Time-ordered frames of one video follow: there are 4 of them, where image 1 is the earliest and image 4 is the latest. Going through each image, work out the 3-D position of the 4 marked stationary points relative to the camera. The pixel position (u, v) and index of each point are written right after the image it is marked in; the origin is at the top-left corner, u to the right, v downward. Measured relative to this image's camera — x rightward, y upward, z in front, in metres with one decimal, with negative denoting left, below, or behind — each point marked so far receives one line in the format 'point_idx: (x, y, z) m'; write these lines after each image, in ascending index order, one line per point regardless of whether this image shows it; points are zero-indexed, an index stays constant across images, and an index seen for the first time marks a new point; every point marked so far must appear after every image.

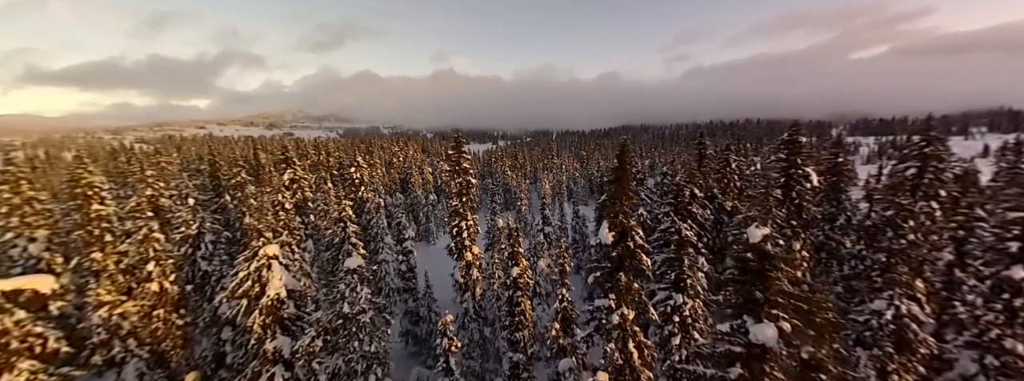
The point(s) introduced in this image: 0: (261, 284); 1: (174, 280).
0: (-11.6, -4.4, +14.1) m
1: (-21.3, -5.6, +19.4) m
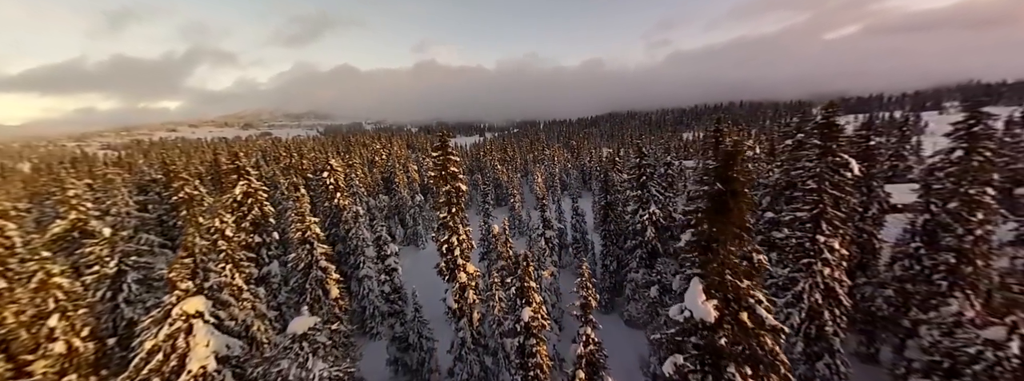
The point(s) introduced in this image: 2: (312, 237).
0: (-11.1, -5.5, +10.3) m
1: (-21.0, -7.0, +15.2) m
2: (-13.0, -3.0, +19.9) m
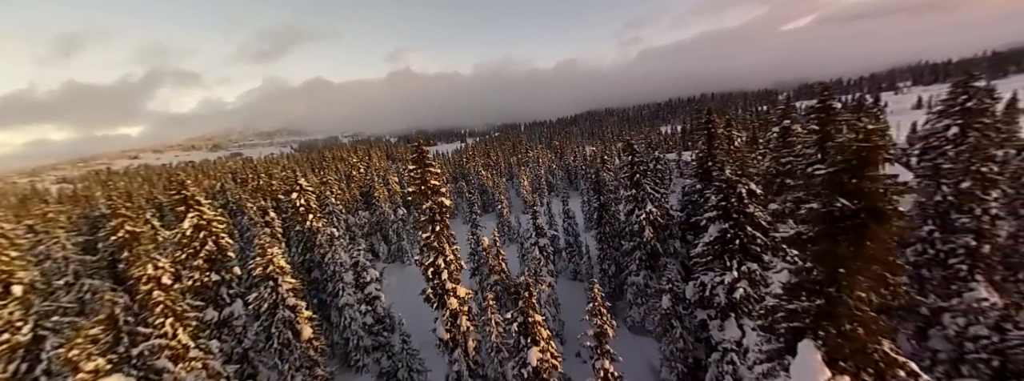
0: (-10.9, -6.8, +7.9) m
1: (-20.8, -9.1, +12.3) m
2: (-13.3, -4.5, +17.4) m
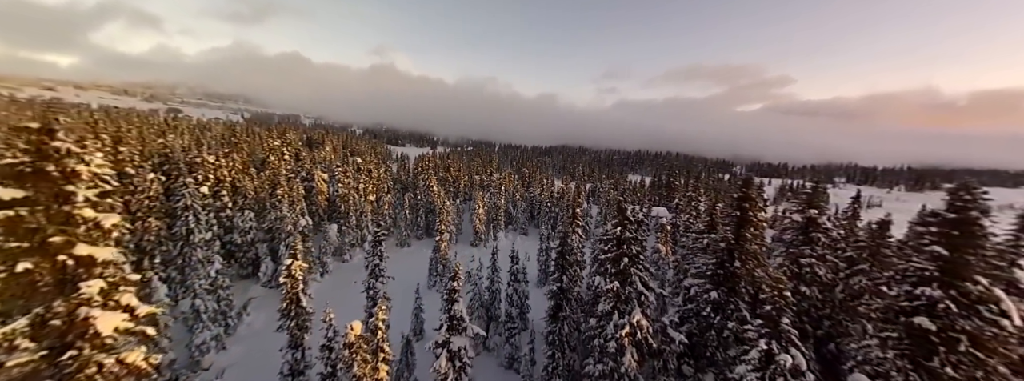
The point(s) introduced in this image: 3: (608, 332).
0: (-14.2, -6.4, -4.3) m
1: (-24.8, -7.0, -1.1) m
2: (-17.3, -4.3, +5.1) m
3: (+4.9, -7.1, +15.6) m
